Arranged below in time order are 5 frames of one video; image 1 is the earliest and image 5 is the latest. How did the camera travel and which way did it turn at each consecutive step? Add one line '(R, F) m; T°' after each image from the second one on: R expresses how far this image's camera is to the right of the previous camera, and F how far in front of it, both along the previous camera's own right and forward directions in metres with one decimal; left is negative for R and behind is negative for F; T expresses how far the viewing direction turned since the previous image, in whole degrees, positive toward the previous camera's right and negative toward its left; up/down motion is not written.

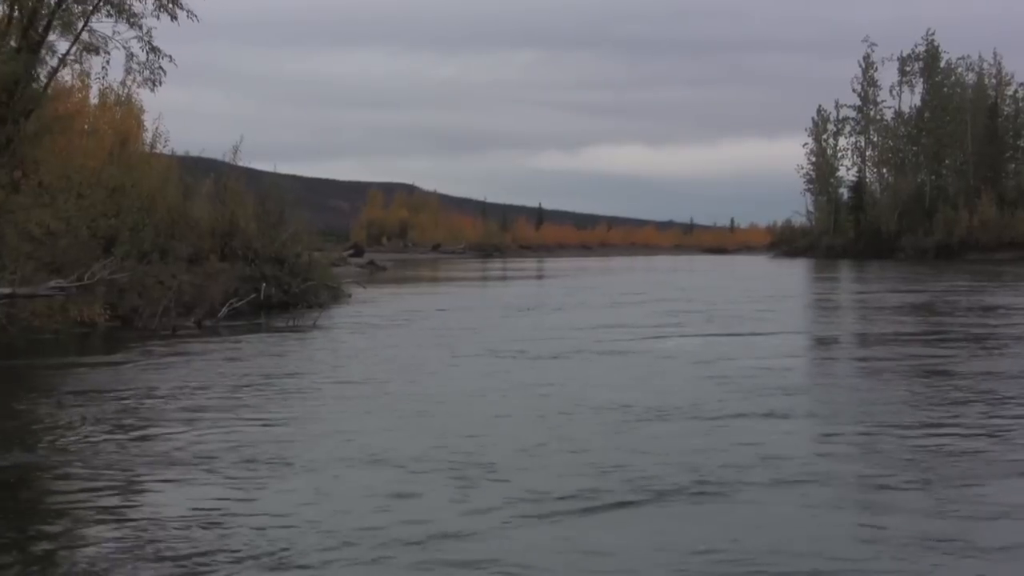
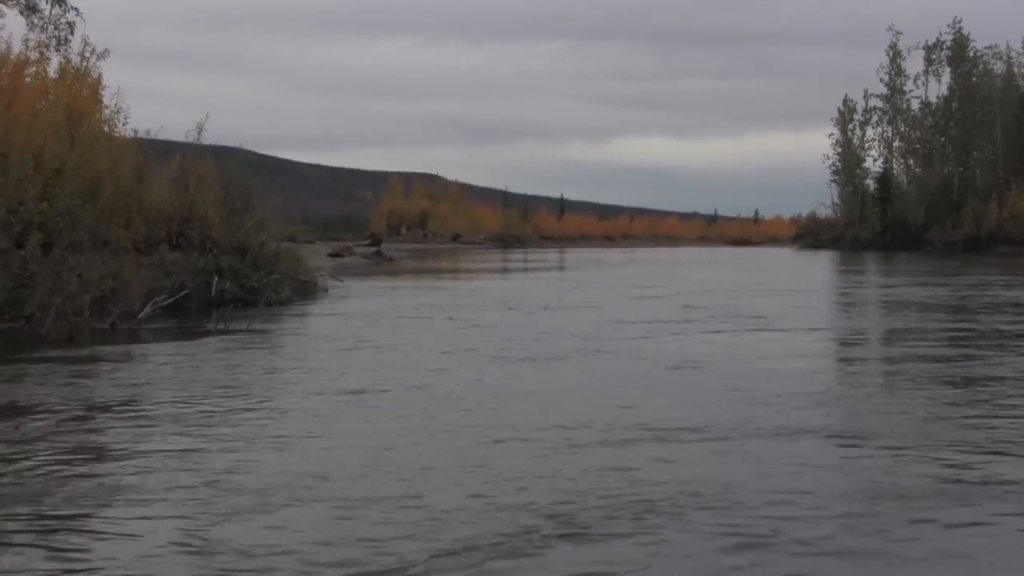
(+0.3, +1.1) m; -1°
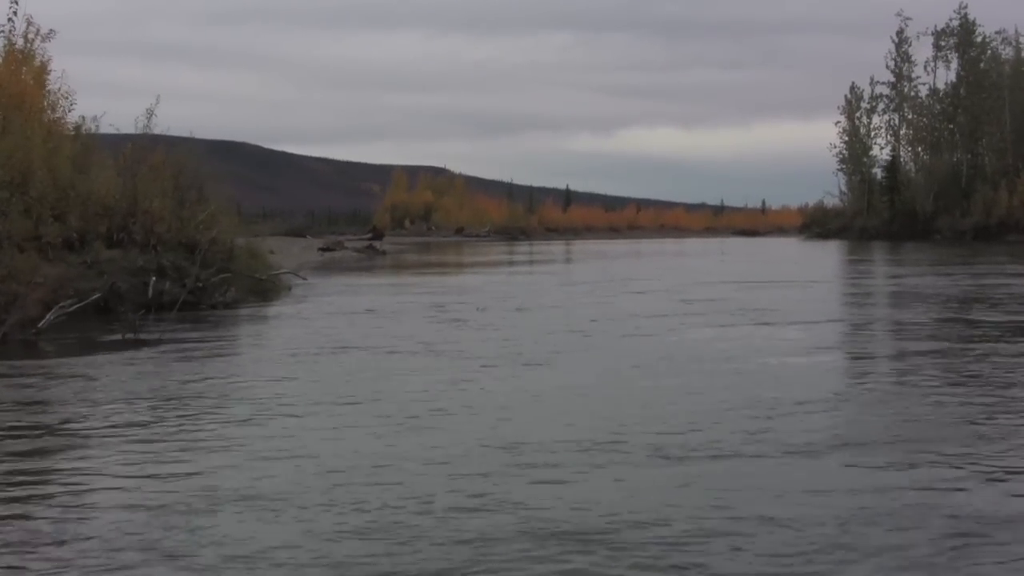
(+0.3, +0.9) m; 0°
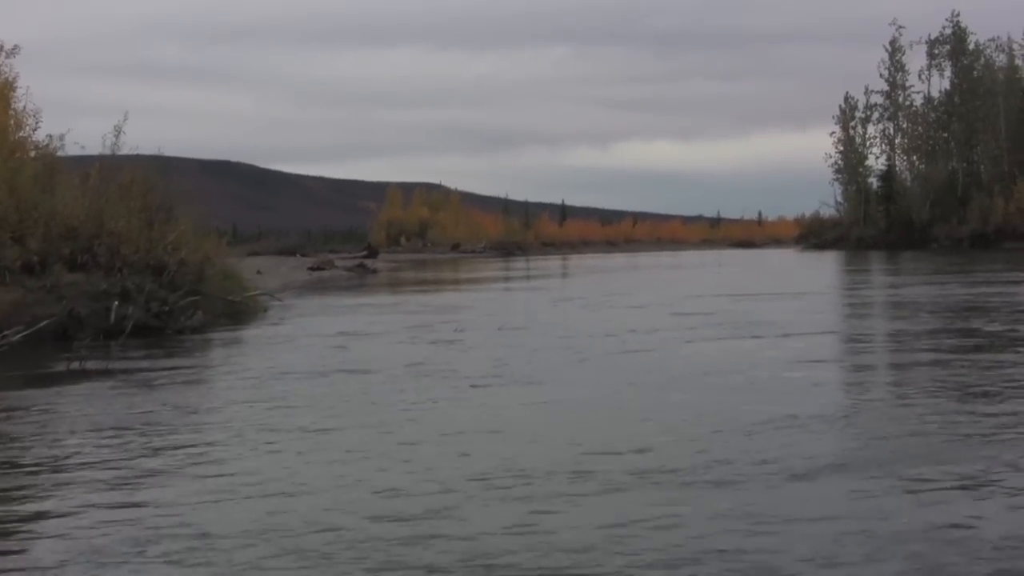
(+0.1, +0.4) m; 0°
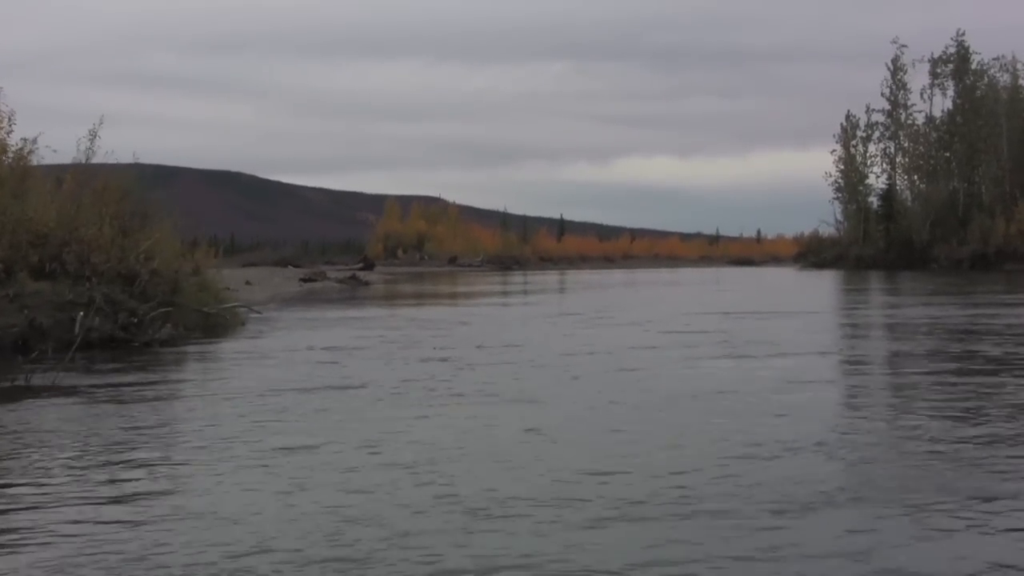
(+0.1, +0.4) m; 0°
